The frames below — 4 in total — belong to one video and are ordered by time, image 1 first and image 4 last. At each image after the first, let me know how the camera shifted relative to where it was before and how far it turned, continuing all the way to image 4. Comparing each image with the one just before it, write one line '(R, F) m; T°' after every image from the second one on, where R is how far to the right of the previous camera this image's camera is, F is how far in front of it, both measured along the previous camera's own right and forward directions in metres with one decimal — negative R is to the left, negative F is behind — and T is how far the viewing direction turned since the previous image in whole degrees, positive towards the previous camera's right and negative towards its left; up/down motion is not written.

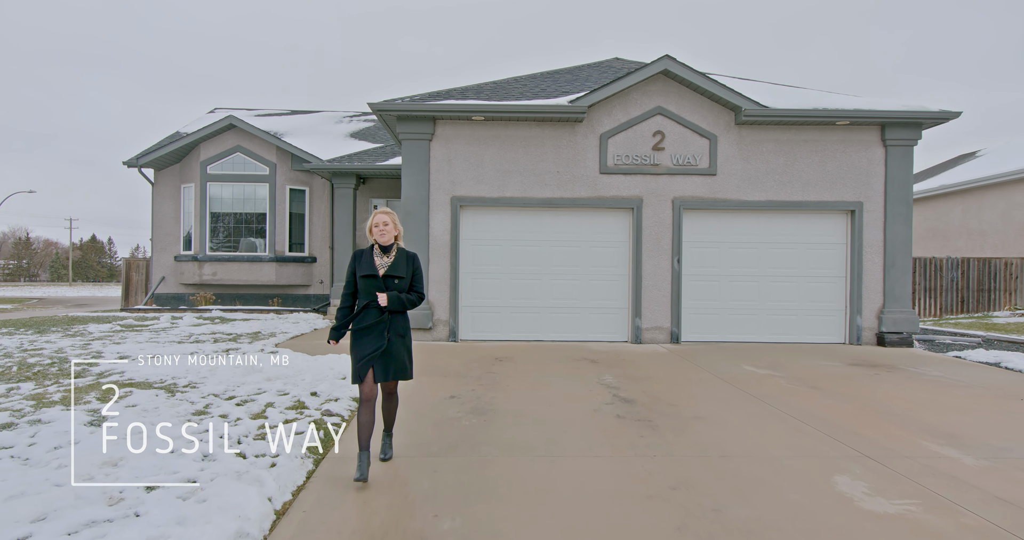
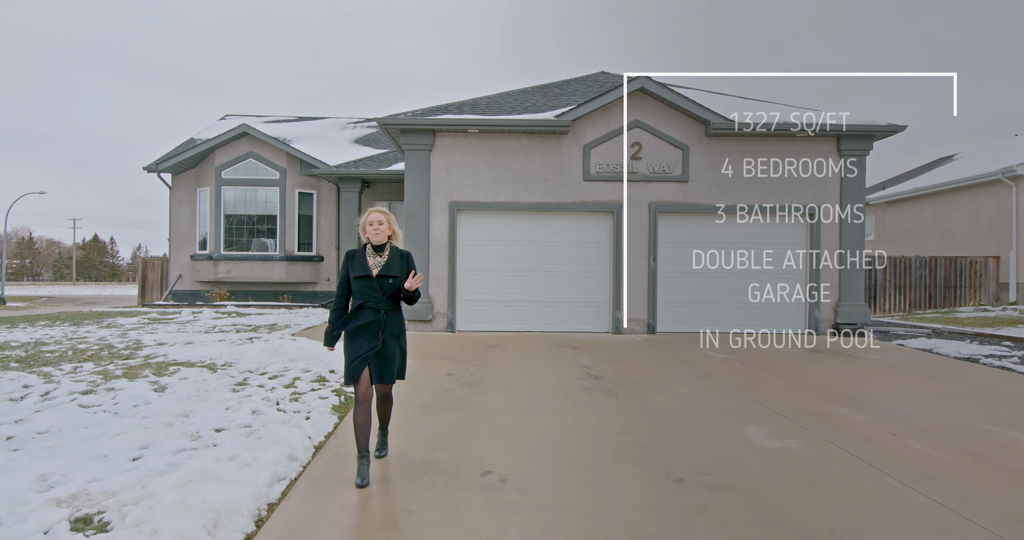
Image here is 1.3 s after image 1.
(+0.1, -0.8) m; 0°
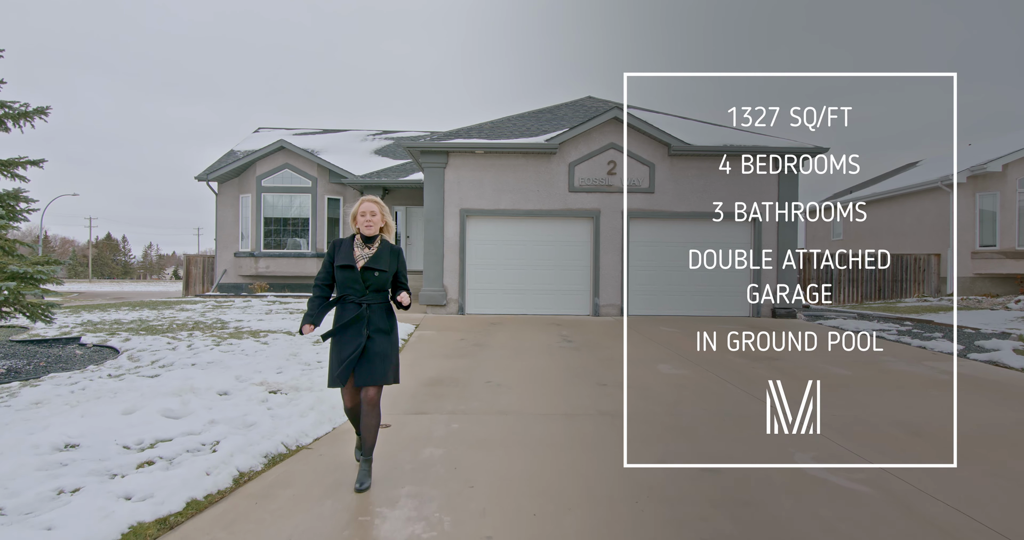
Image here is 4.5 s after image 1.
(+0.1, -2.0) m; -1°
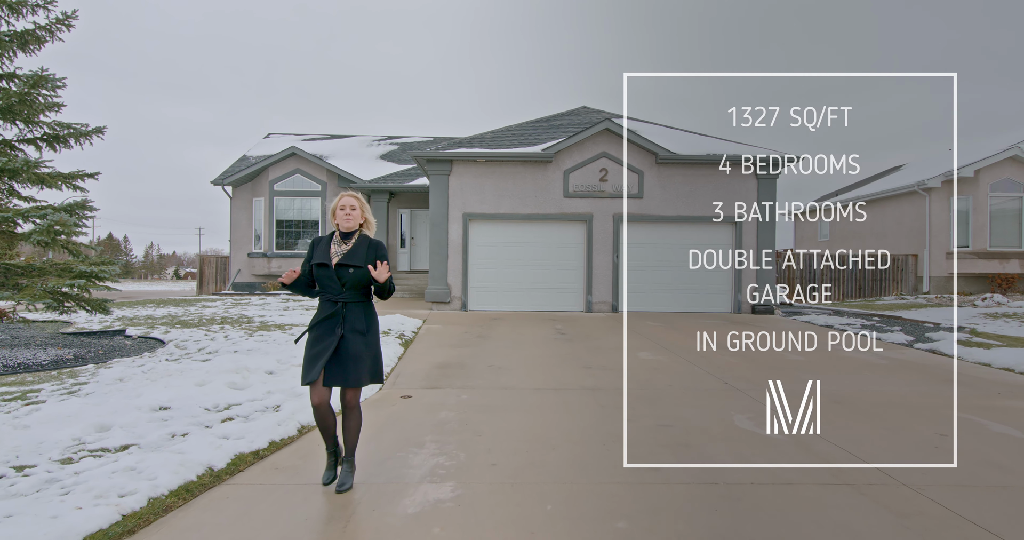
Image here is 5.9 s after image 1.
(0.0, -0.8) m; 0°
